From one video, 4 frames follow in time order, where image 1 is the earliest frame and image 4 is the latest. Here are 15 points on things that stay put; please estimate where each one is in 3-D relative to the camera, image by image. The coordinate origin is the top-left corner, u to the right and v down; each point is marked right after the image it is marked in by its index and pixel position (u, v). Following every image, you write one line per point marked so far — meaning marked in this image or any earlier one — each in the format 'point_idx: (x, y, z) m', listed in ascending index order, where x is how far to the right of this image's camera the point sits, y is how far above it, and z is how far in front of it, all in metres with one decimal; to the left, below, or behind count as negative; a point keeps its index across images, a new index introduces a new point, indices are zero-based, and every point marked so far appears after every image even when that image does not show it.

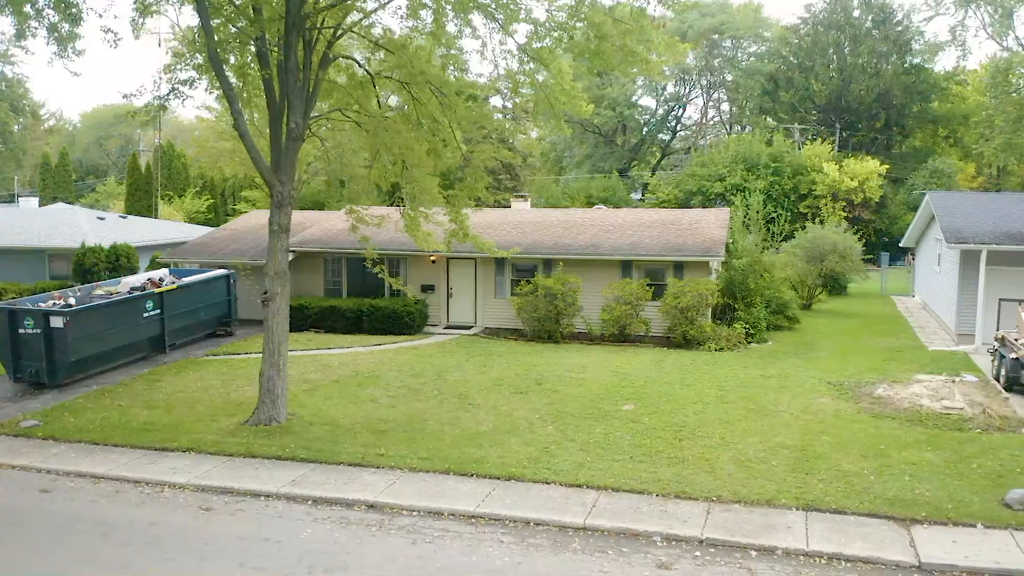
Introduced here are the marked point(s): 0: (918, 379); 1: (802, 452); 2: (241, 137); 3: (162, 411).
0: (+6.9, -1.6, +12.3) m
1: (+3.6, -2.1, +9.1) m
2: (-3.9, +2.1, +10.3) m
3: (-5.7, -2.0, +11.8) m
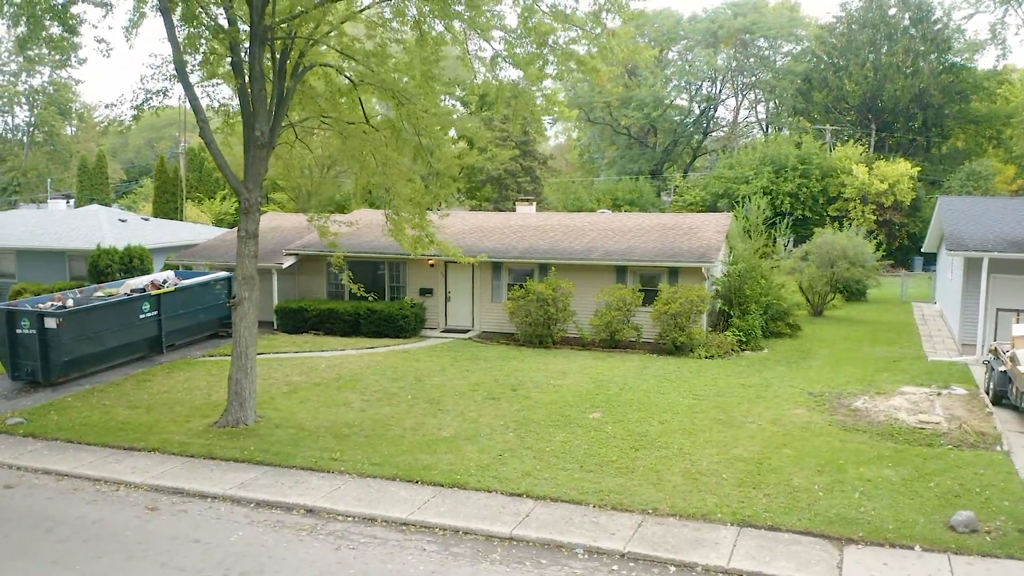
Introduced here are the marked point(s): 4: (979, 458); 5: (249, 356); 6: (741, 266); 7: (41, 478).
0: (+6.4, -1.7, +11.9) m
1: (+3.0, -2.2, +8.9) m
2: (-4.5, +2.1, +10.5) m
3: (-6.2, -2.1, +12.1) m
4: (+5.7, -2.1, +8.9) m
5: (-3.9, -1.0, +10.8) m
6: (+5.5, +0.5, +17.5) m
7: (-6.0, -2.4, +9.2) m
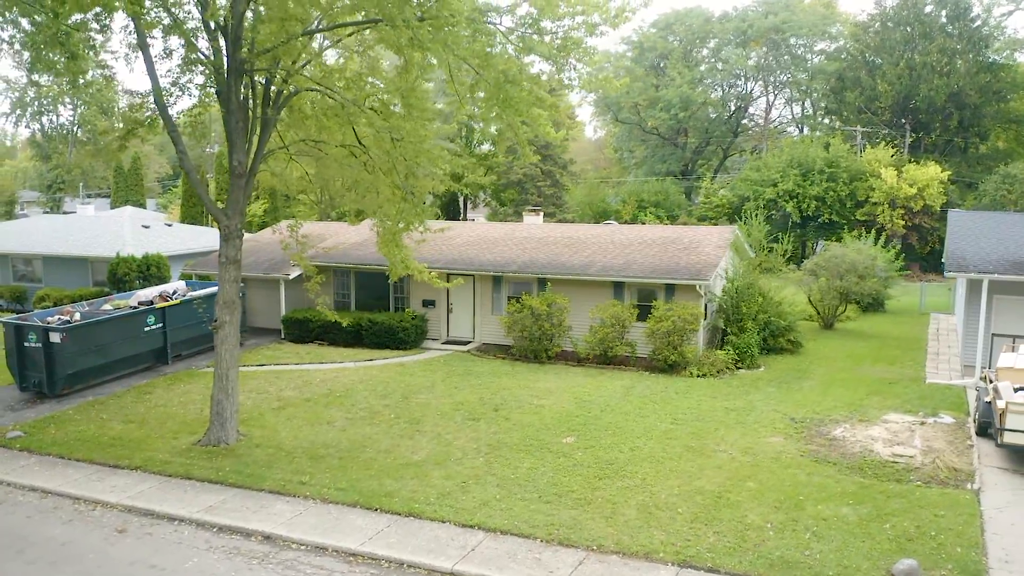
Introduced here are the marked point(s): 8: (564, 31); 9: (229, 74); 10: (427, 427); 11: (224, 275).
0: (+6.1, -2.1, +11.8) m
1: (+2.5, -2.6, +8.9) m
2: (-4.8, +1.7, +10.8) m
3: (-6.5, -2.4, +12.5) m
4: (+5.2, -2.5, +8.7) m
5: (-4.3, -1.4, +11.1) m
6: (+5.5, +0.1, +17.3) m
7: (-6.5, -2.8, +9.7) m
8: (+0.6, +3.6, +10.0) m
9: (-4.1, +3.2, +10.6) m
10: (-1.4, -2.3, +12.0) m
11: (-4.3, +0.2, +10.9) m
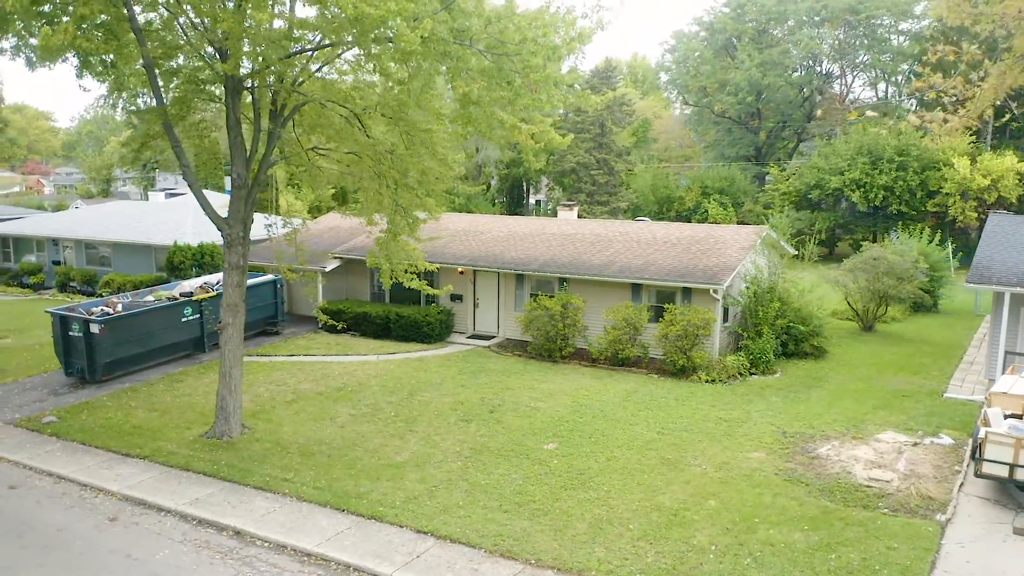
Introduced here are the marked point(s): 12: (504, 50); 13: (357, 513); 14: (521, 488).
0: (+5.8, -2.4, +11.4) m
1: (+2.0, -2.8, +9.0) m
2: (-5.1, +1.7, +11.6) m
3: (-6.6, -2.4, +13.5) m
4: (+4.7, -2.8, +8.5) m
5: (-4.6, -1.4, +11.9) m
6: (+5.8, 0.0, +17.0) m
7: (-6.9, -2.8, +10.7) m
8: (+0.3, +3.4, +10.1) m
9: (-4.3, +3.1, +11.2) m
10: (-1.6, -2.4, +12.5) m
11: (-4.6, +0.1, +11.7) m
12: (0.0, +3.4, +10.2) m
13: (-2.0, -2.9, +9.2) m
14: (+0.1, -2.7, +9.9) m
